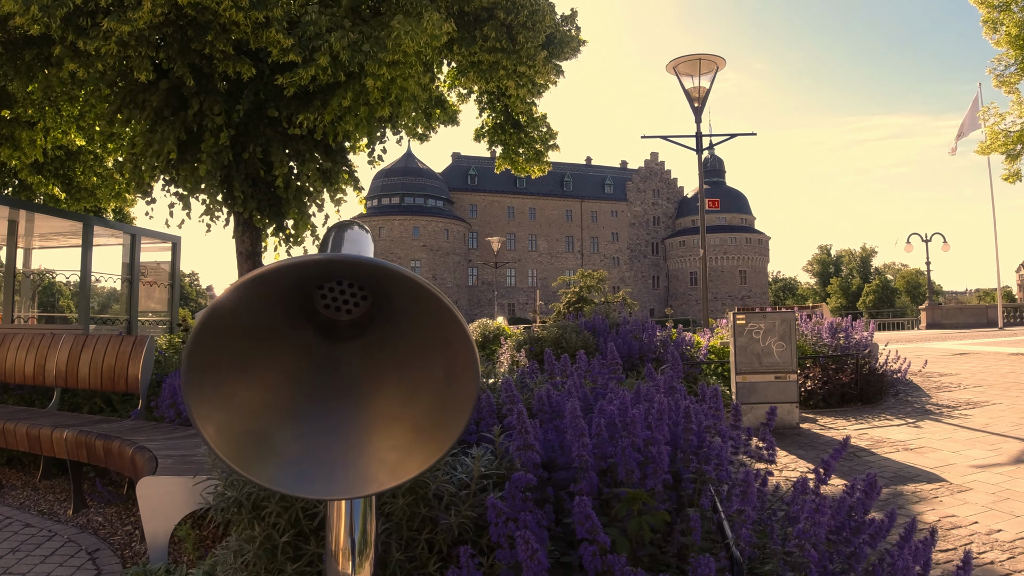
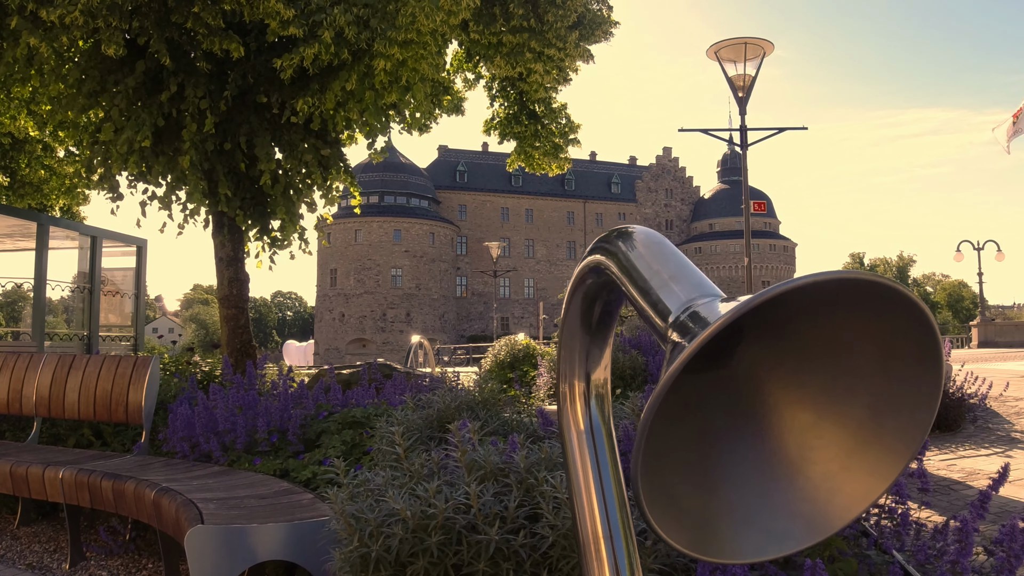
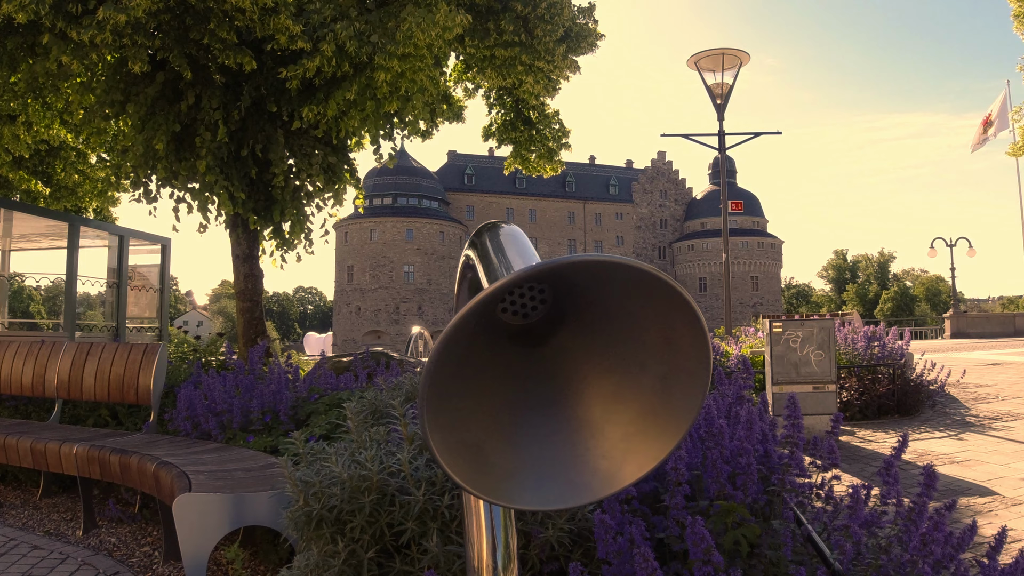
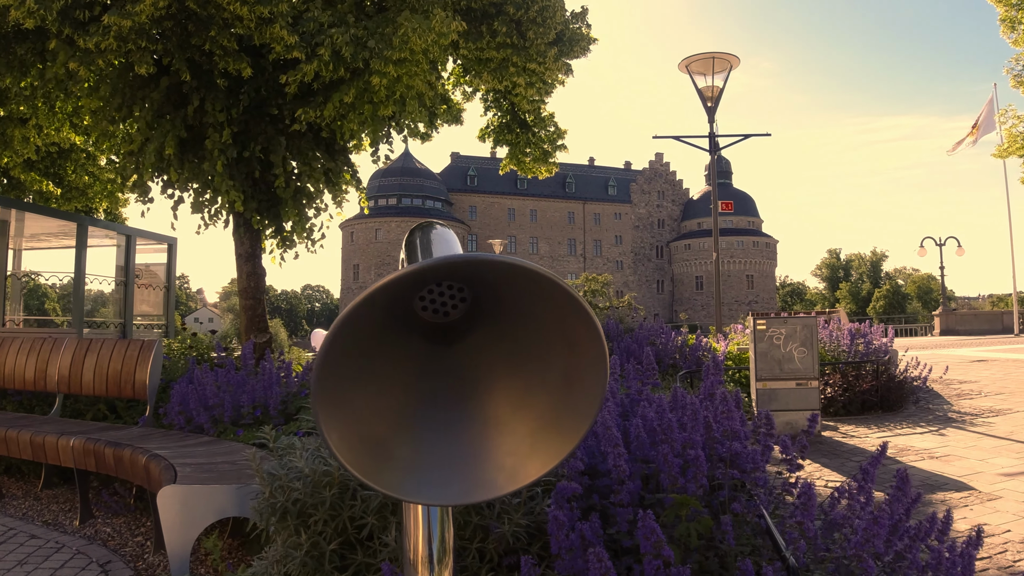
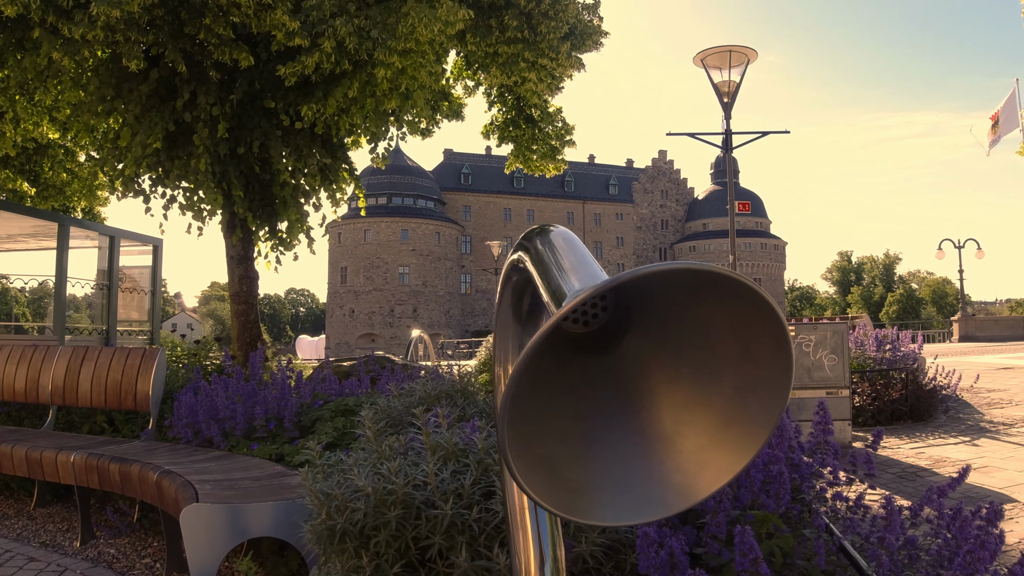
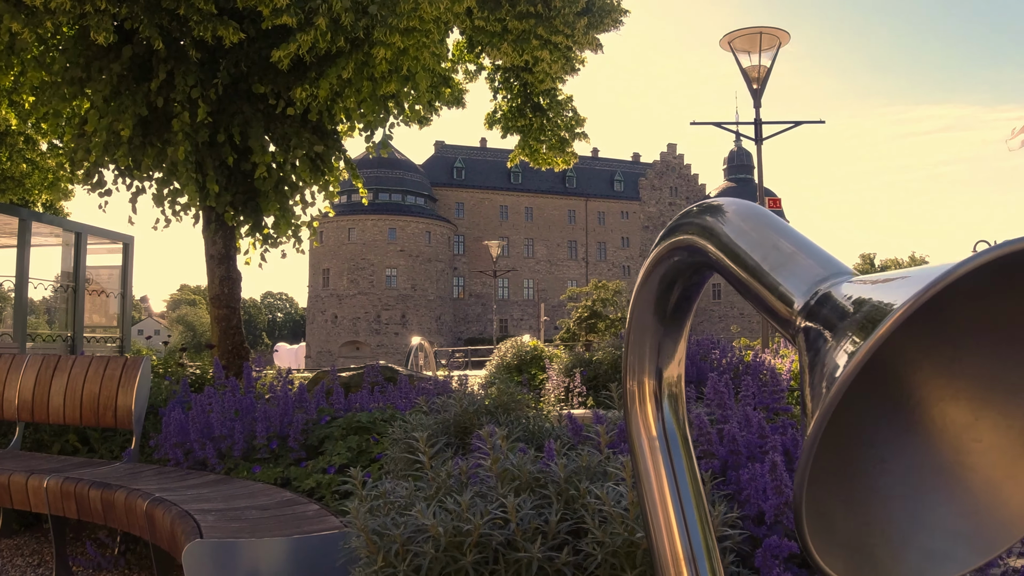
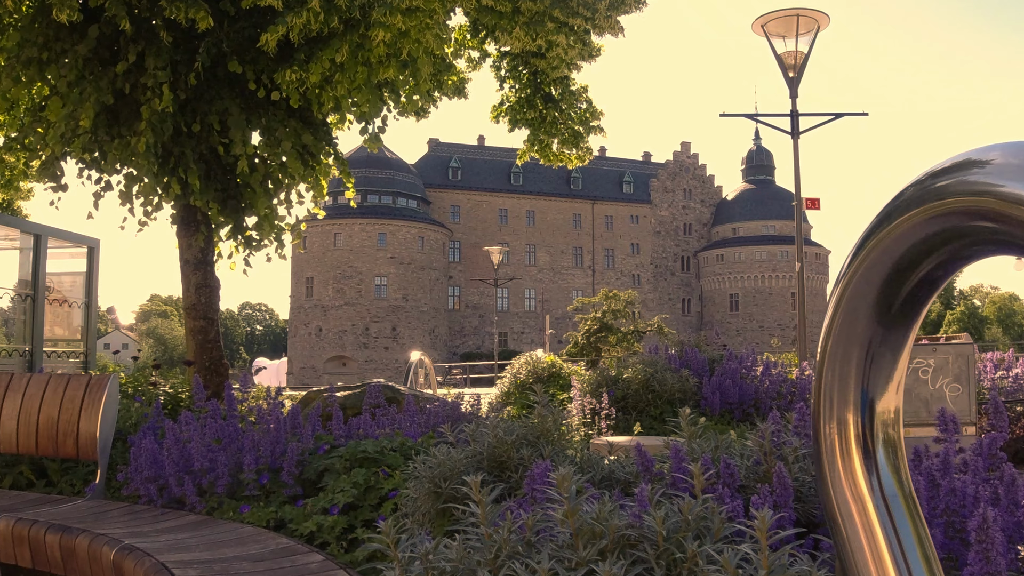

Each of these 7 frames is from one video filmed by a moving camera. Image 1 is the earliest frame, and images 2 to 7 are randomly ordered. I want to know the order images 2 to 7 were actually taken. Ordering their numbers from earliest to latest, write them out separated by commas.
4, 3, 5, 2, 6, 7
